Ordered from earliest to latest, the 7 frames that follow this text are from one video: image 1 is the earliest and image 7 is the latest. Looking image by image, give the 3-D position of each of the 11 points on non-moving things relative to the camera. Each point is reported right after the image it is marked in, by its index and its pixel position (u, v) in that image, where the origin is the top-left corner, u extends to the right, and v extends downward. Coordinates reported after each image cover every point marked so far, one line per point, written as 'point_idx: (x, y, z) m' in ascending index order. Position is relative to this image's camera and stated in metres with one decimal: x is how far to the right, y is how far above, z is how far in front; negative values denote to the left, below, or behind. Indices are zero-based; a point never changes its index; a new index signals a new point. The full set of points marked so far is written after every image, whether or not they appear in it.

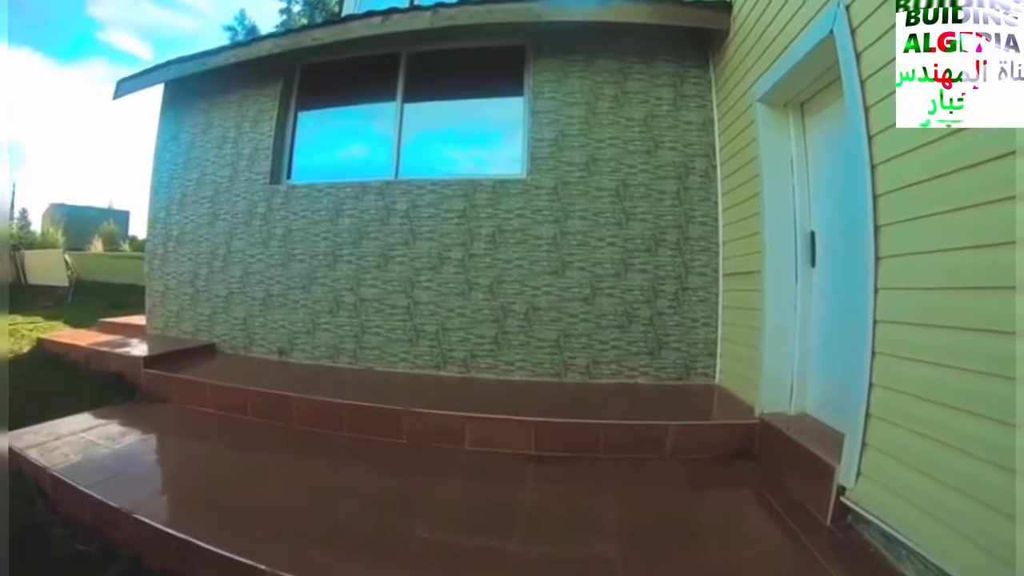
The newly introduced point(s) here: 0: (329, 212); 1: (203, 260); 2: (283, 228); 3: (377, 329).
0: (-1.0, +0.4, +5.0) m
1: (-1.9, +0.2, +5.9) m
2: (-1.3, +0.3, +5.3) m
3: (-0.7, -0.2, +4.9) m
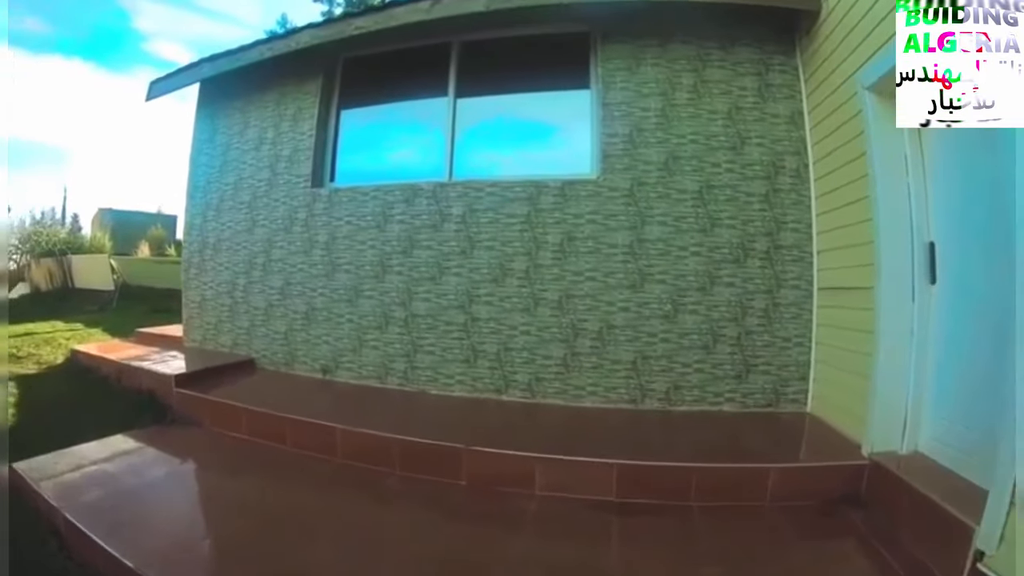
0: (-0.6, +0.3, +4.5) m
1: (-1.6, +0.1, +5.4) m
2: (-0.9, +0.3, +4.8) m
3: (-0.4, -0.3, +4.4) m
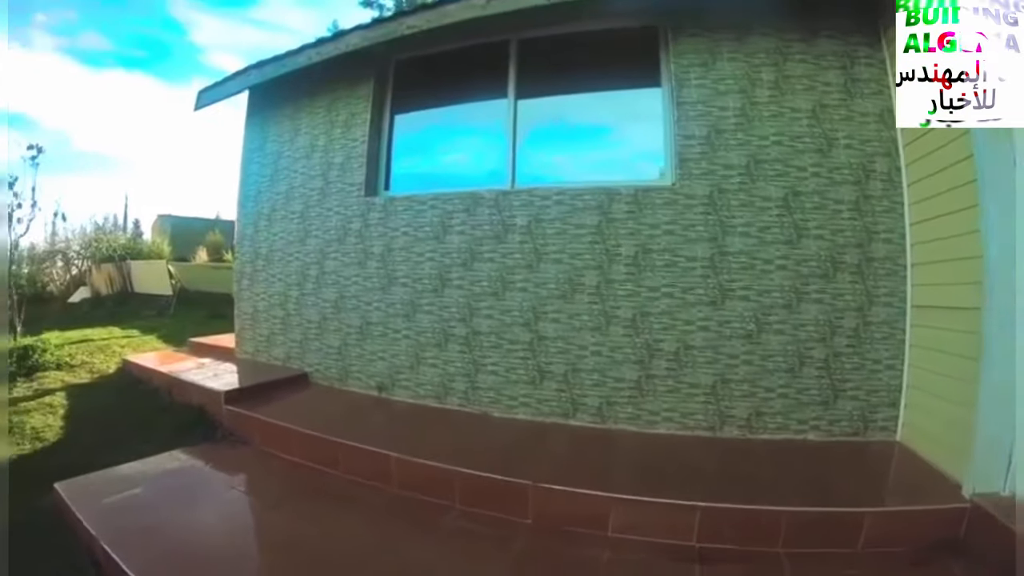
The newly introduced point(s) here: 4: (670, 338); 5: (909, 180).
0: (-0.3, +0.3, +4.3) m
1: (-1.2, 0.0, +5.2) m
2: (-0.6, +0.2, +4.5) m
3: (-0.1, -0.3, +4.1) m
4: (+0.6, -0.2, +3.8) m
5: (+1.5, +0.4, +3.5) m
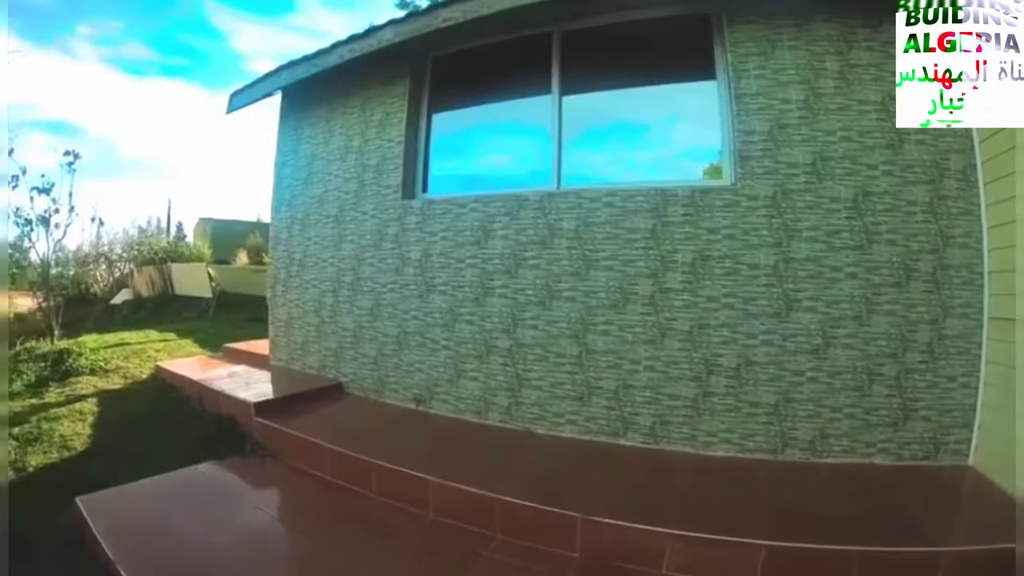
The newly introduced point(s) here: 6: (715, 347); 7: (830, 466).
0: (-0.1, +0.2, +4.0) m
1: (-1.0, 0.0, +5.0) m
2: (-0.4, +0.2, +4.3) m
3: (+0.1, -0.4, +3.9) m
4: (+0.8, -0.2, +3.5) m
5: (+1.6, +0.4, +3.2) m
6: (+0.7, -0.2, +3.5) m
7: (+1.1, -0.6, +3.4) m
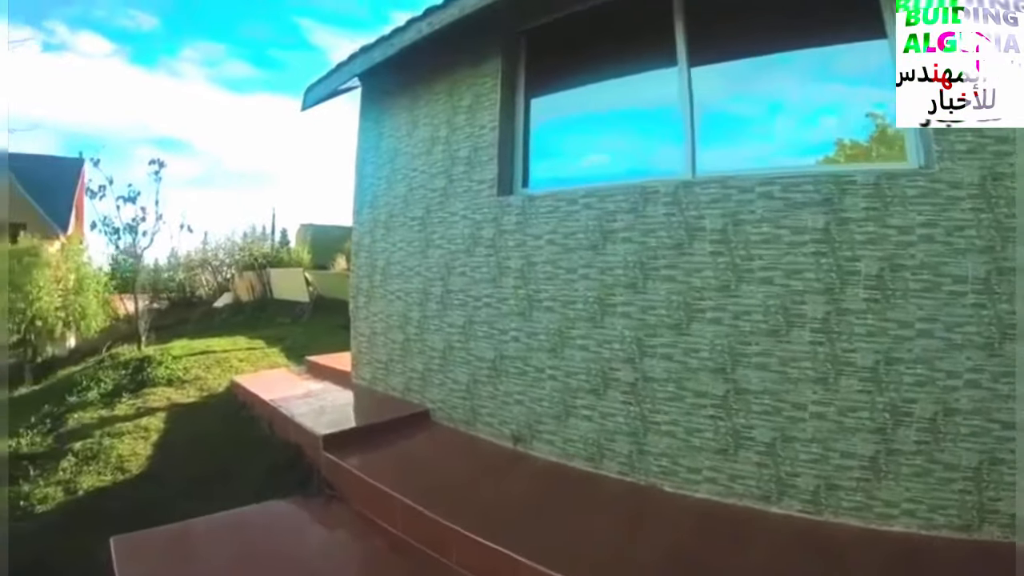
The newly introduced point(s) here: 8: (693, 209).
0: (+0.3, +0.2, +3.3) m
1: (-0.4, 0.0, +4.3) m
2: (+0.1, +0.1, +3.6) m
3: (+0.5, -0.4, +3.1) m
4: (+1.2, -0.3, +2.6) m
5: (+2.0, +0.3, +2.3) m
6: (+1.1, -0.3, +2.7) m
7: (+1.5, -0.7, +2.5) m
8: (+0.6, +0.2, +3.0) m
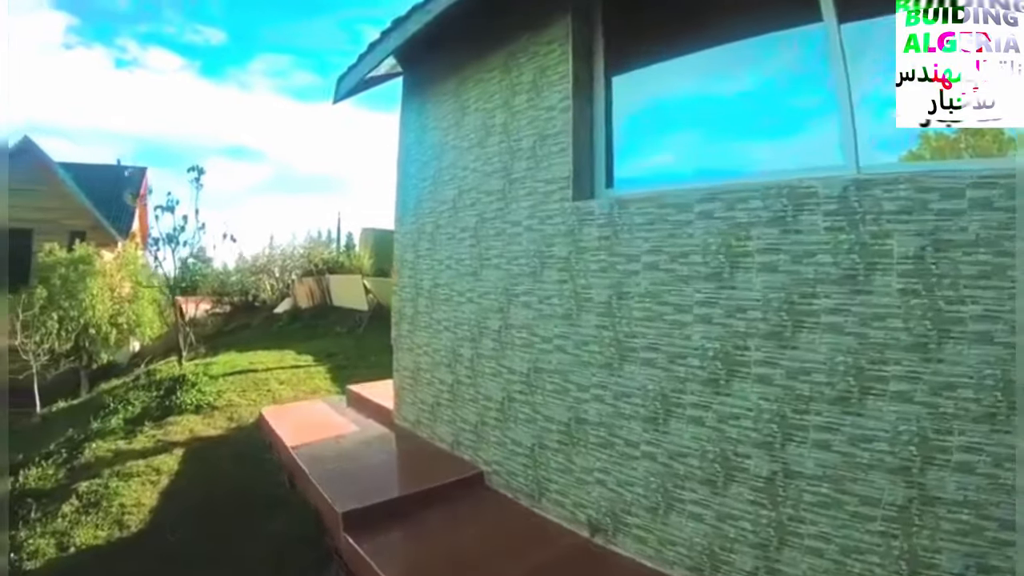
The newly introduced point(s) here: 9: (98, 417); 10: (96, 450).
0: (+0.5, +0.1, +2.4) m
1: (-0.2, -0.1, +3.5) m
2: (+0.3, 0.0, +2.7) m
3: (+0.7, -0.5, +2.2) m
4: (+1.3, -0.4, +1.7) m
5: (+2.1, +0.2, +1.3) m
6: (+1.3, -0.4, +1.7) m
7: (+1.6, -0.8, +1.6) m
8: (+0.8, +0.1, +2.1) m
9: (-2.7, -0.8, +6.0) m
10: (-2.2, -0.8, +5.0) m
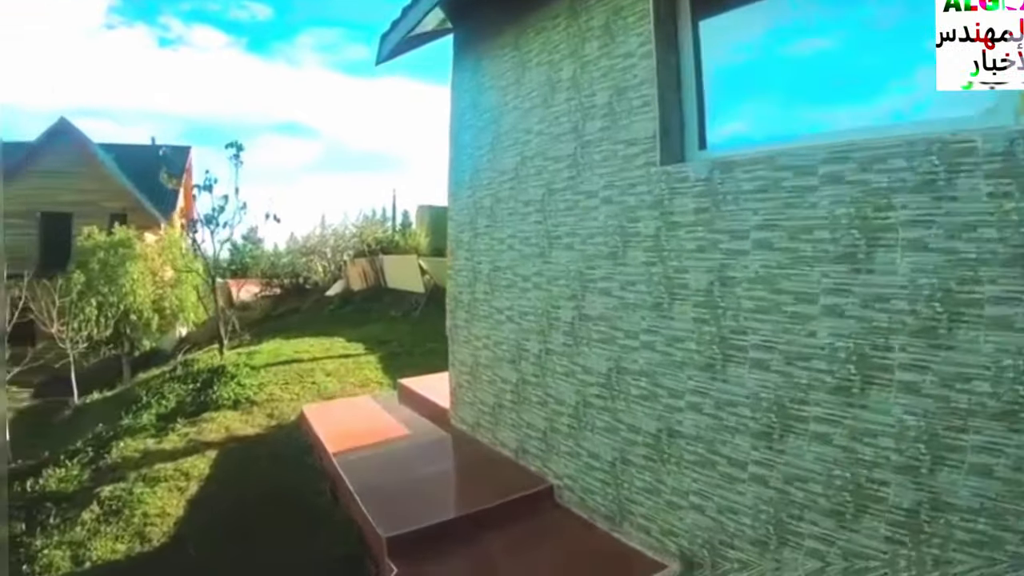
0: (+0.6, +0.1, +2.0) m
1: (+0.1, -0.1, +3.2) m
2: (+0.4, +0.1, +2.4) m
3: (+0.8, -0.5, +1.8) m
4: (+1.4, -0.4, +1.3) m
5: (+2.2, +0.2, +0.8) m
6: (+1.4, -0.4, +1.3) m
7: (+1.7, -0.8, +1.1) m
8: (+0.9, +0.2, +1.7) m
9: (-2.3, -0.8, +5.8) m
10: (-1.9, -0.8, +4.7) m
